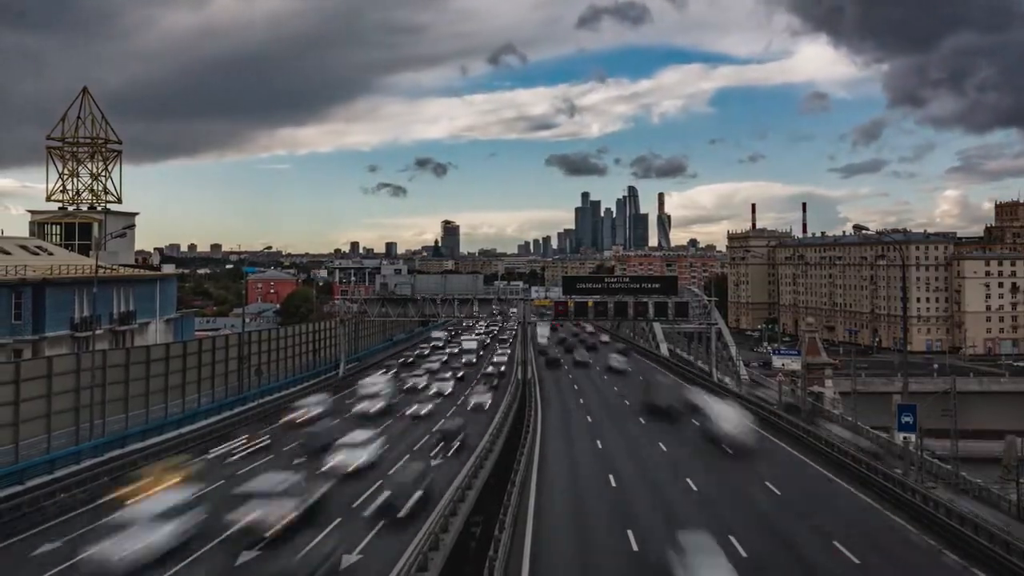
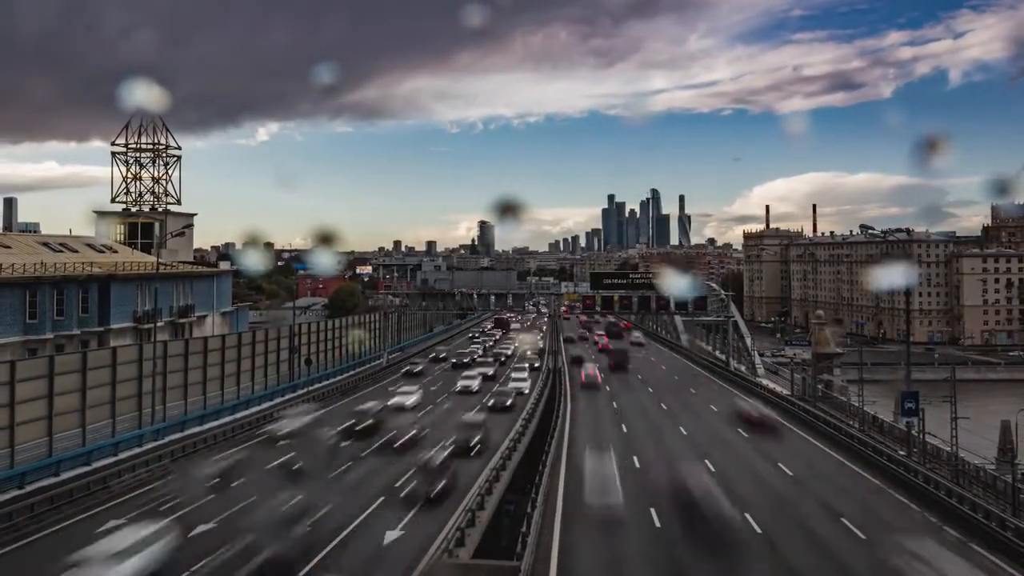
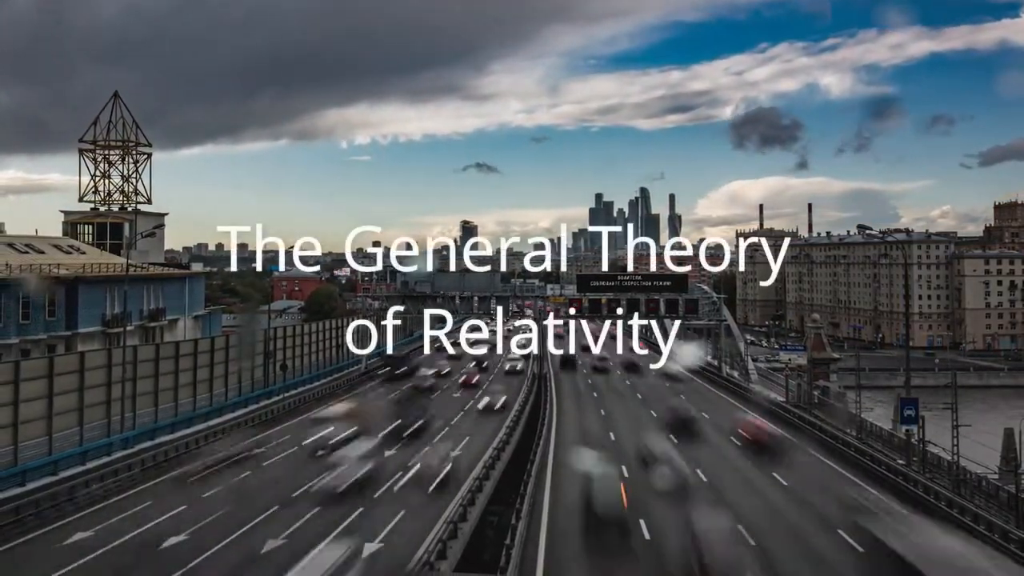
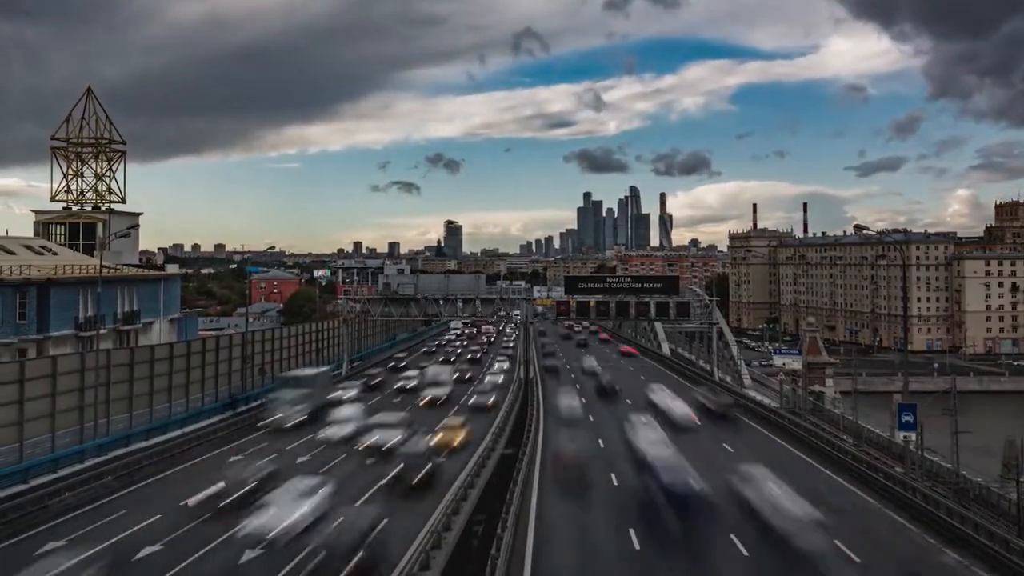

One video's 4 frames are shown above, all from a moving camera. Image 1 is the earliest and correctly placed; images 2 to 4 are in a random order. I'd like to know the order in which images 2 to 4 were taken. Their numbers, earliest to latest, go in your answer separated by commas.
4, 3, 2
